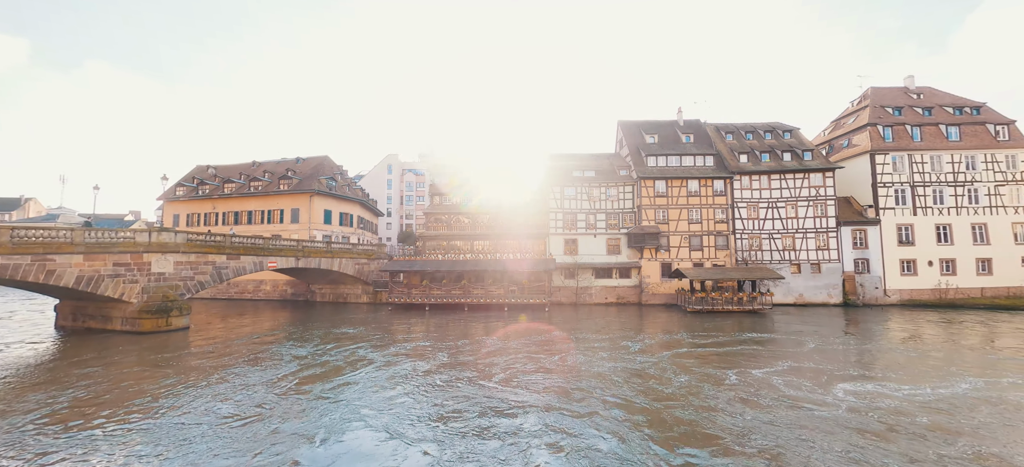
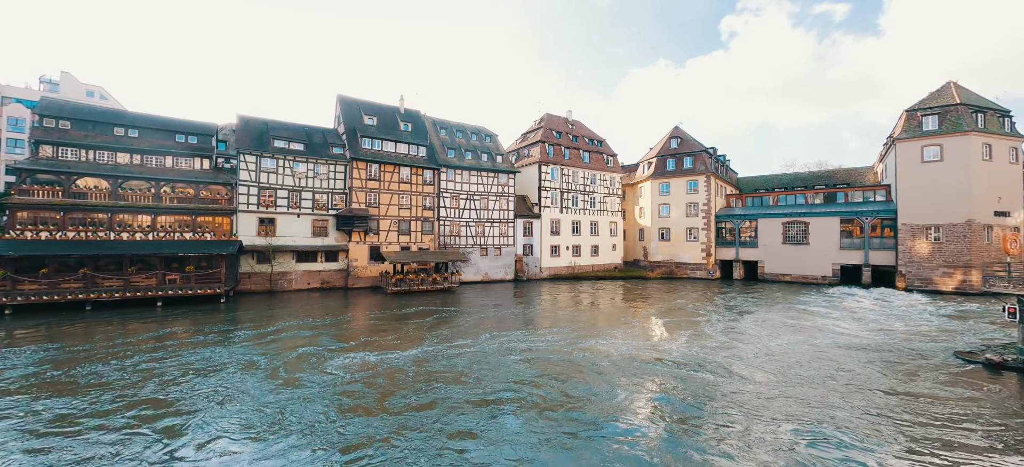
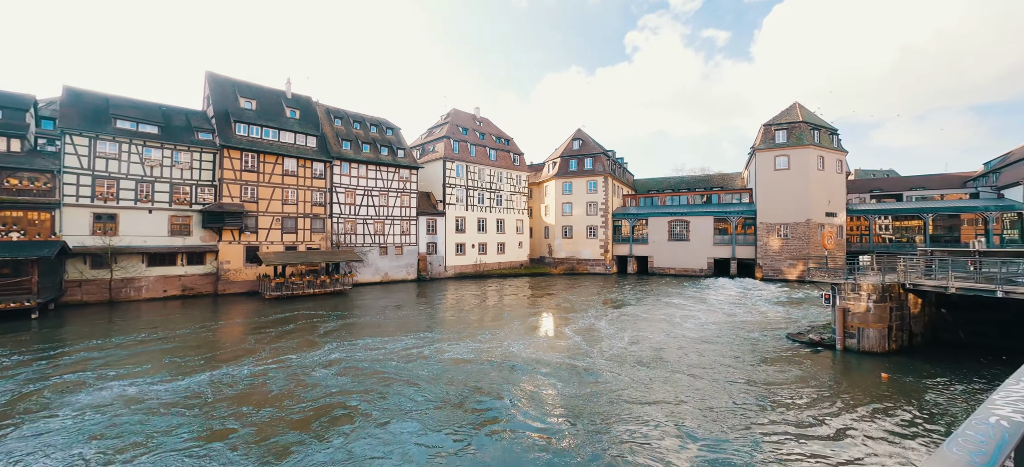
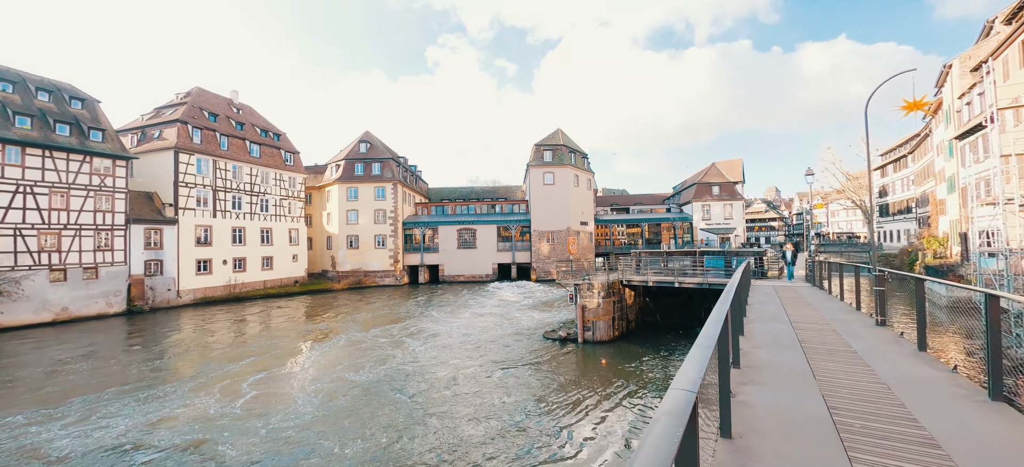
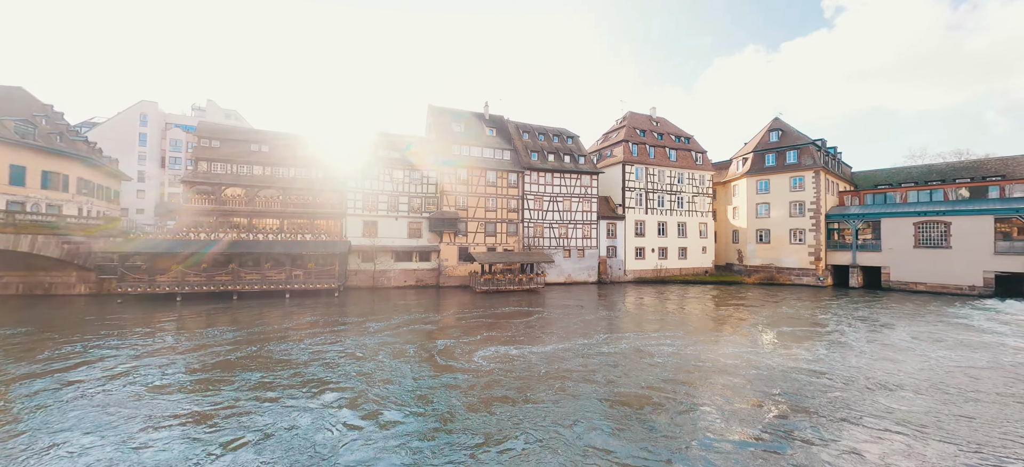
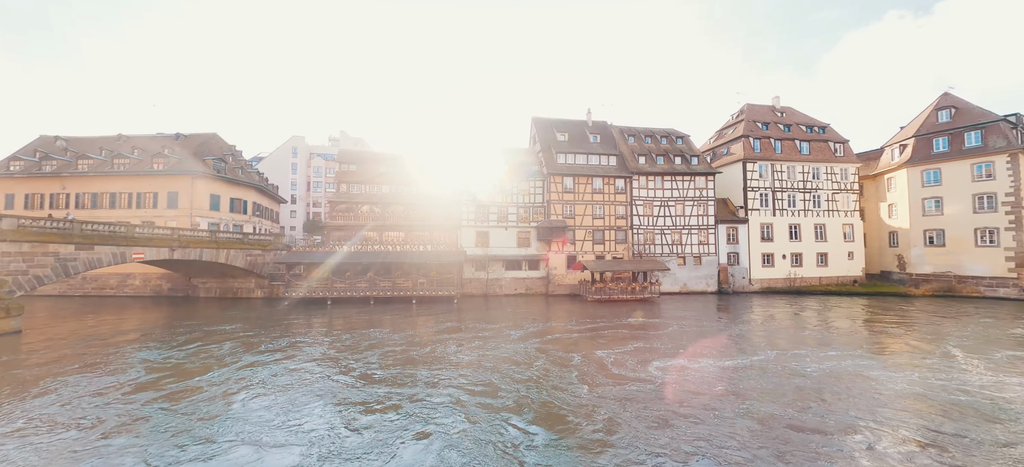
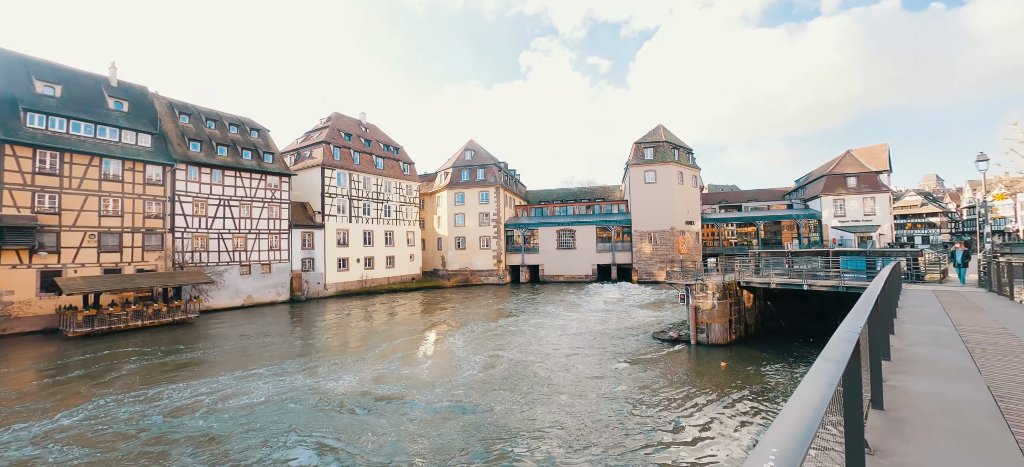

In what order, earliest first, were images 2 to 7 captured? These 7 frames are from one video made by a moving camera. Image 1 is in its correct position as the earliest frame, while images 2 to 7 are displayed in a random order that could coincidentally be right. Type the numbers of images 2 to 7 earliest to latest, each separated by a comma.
6, 5, 2, 3, 7, 4
